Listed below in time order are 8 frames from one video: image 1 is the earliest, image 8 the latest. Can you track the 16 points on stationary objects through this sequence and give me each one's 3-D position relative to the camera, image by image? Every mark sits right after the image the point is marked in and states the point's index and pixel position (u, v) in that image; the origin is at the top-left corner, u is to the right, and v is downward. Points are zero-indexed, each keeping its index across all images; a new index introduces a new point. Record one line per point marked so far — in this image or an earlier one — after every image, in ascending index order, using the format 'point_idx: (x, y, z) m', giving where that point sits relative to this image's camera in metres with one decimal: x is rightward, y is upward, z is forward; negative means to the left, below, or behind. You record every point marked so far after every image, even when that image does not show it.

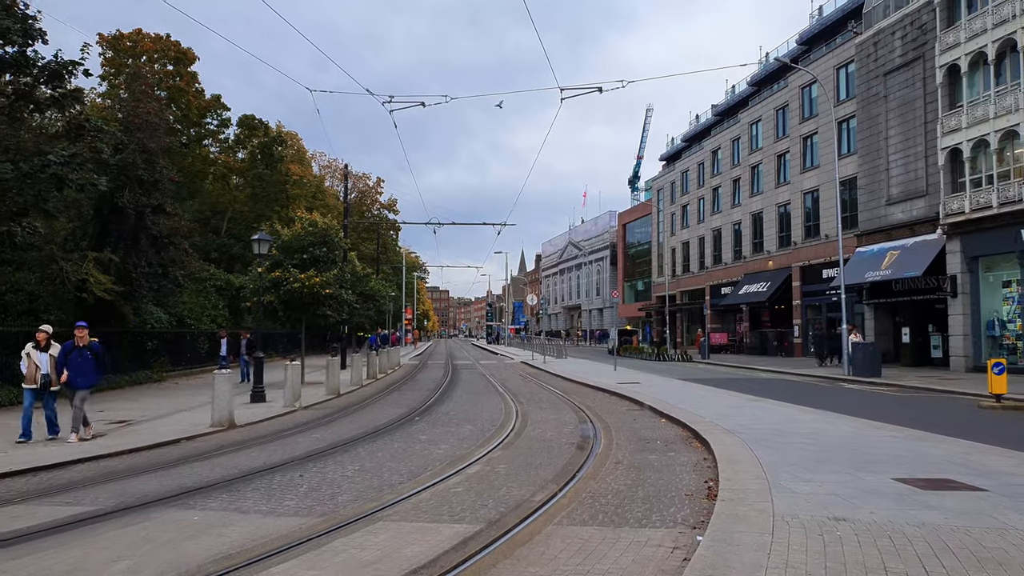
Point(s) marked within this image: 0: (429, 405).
0: (-2.1, -3.0, +16.7) m
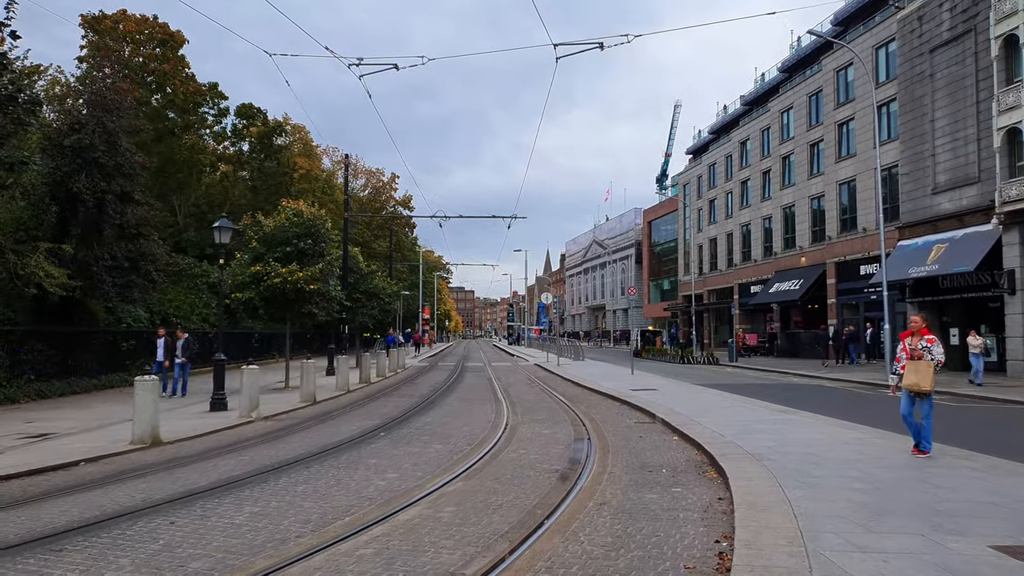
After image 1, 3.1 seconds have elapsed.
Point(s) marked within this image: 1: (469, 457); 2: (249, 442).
0: (-2.4, -2.8, +14.6) m
1: (-0.6, -2.6, +10.1) m
2: (-4.4, -2.6, +11.2) m
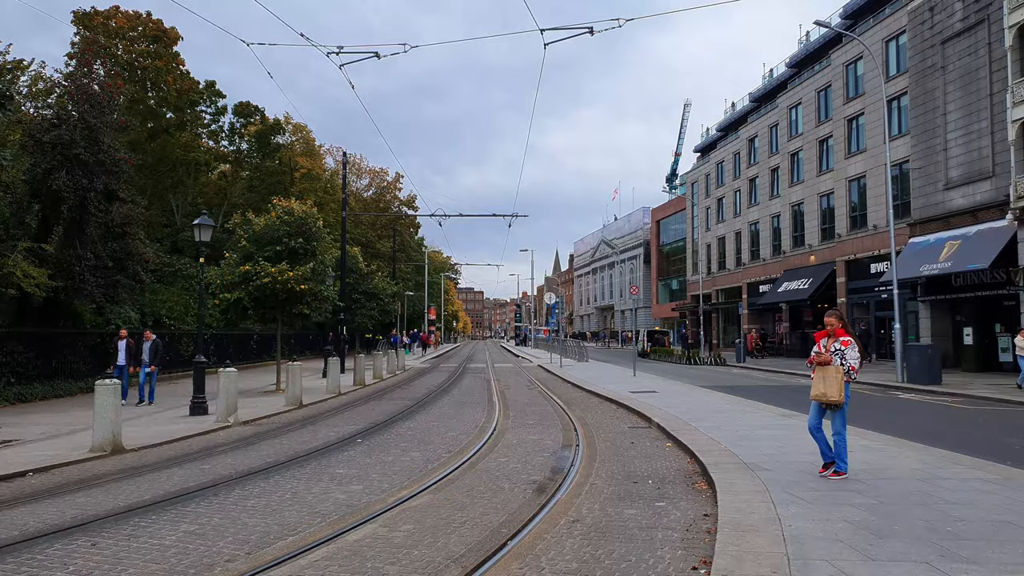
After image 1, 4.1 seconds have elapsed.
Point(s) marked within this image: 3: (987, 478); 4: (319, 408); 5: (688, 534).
0: (-2.6, -2.8, +14.1) m
1: (-0.9, -2.5, +9.5) m
2: (-4.7, -2.6, +10.7) m
3: (+5.4, -2.2, +7.6) m
4: (-4.9, -3.1, +17.0) m
5: (+1.6, -2.2, +6.1) m
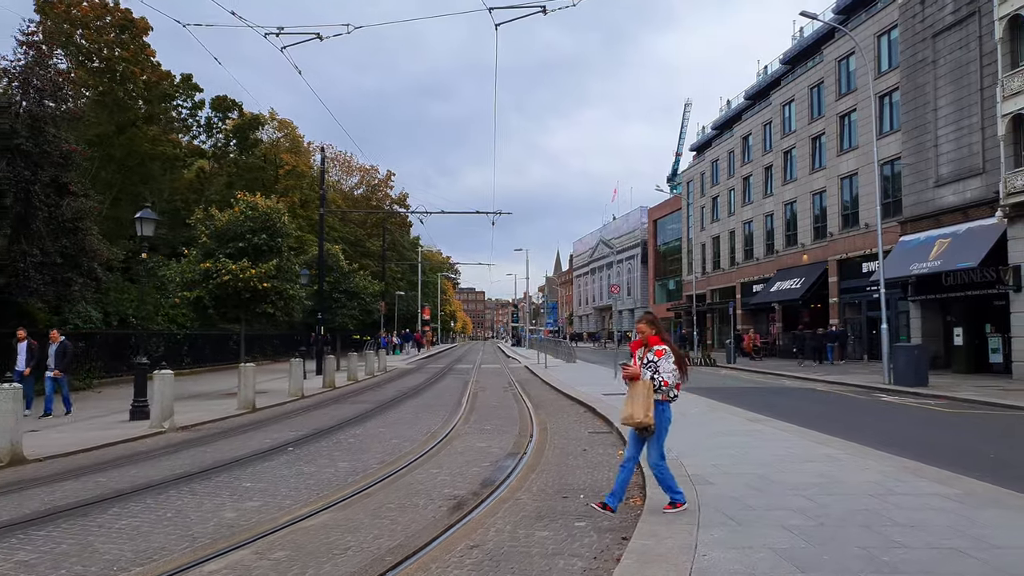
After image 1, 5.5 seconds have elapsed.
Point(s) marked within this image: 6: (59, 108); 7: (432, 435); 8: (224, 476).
0: (-3.5, -2.8, +13.3) m
1: (-1.9, -2.5, +8.8) m
2: (-5.6, -2.5, +10.0) m
3: (+4.5, -2.1, +6.8) m
4: (-5.9, -3.0, +16.3) m
5: (+0.7, -2.2, +5.3) m
6: (-12.3, +4.9, +18.1) m
7: (-1.5, -2.8, +12.6) m
8: (-3.6, -2.4, +8.4) m
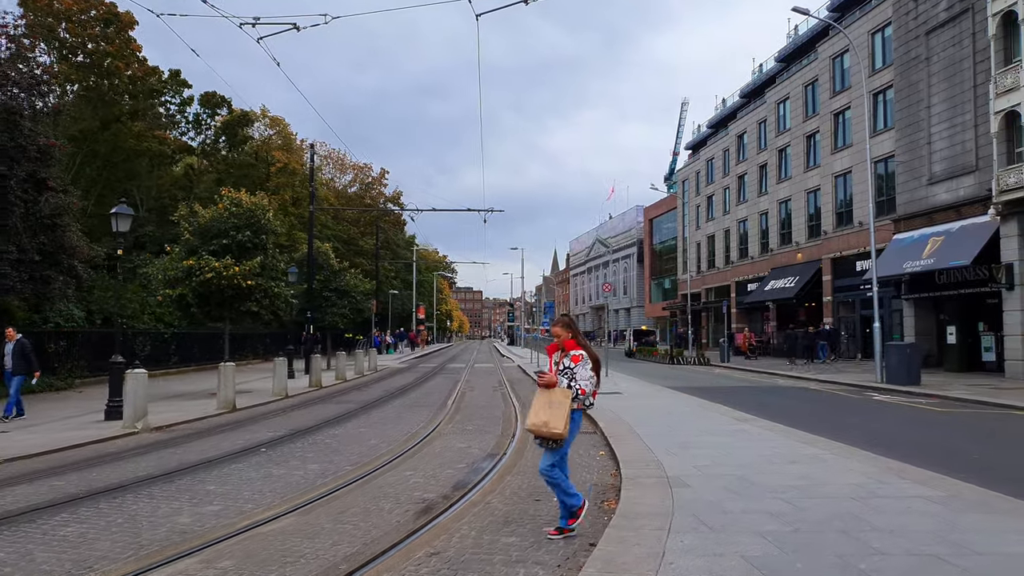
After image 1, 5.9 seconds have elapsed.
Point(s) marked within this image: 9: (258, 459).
0: (-3.9, -2.7, +13.1) m
1: (-2.2, -2.5, +8.5) m
2: (-6.0, -2.5, +9.7) m
3: (+4.1, -2.1, +6.6) m
4: (-6.2, -3.0, +16.0) m
5: (+0.3, -2.2, +5.1) m
6: (-12.6, +4.9, +17.8) m
7: (-1.9, -2.7, +12.3) m
8: (-4.0, -2.3, +8.2) m
9: (-3.7, -2.5, +9.7) m
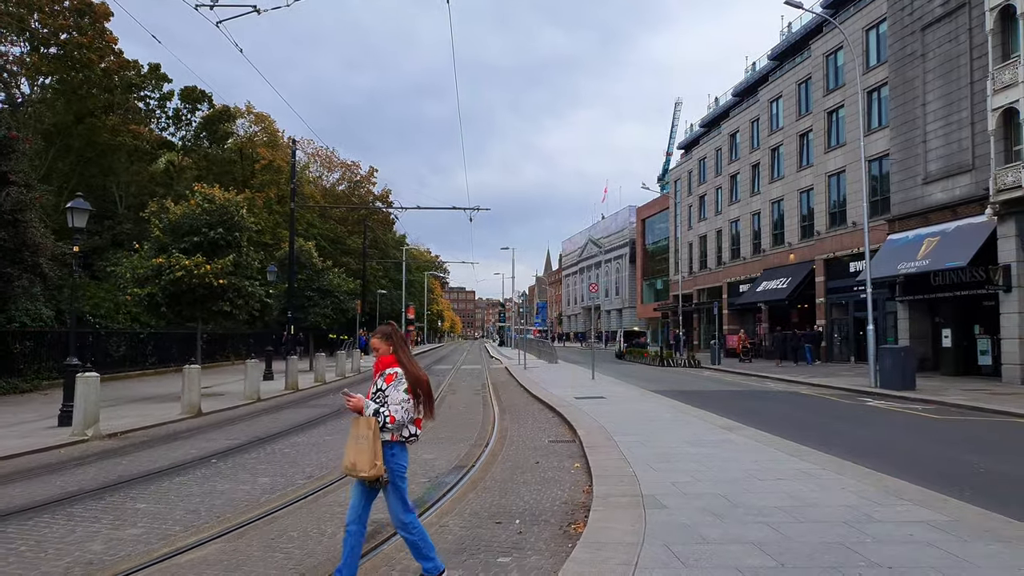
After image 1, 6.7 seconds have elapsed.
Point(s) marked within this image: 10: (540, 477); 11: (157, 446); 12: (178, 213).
0: (-4.3, -2.7, +12.4) m
1: (-2.6, -2.4, +7.8) m
2: (-6.4, -2.5, +8.9) m
3: (+3.7, -2.1, +5.9) m
4: (-6.7, -2.9, +15.3) m
5: (0.0, -2.1, +4.4) m
6: (-13.1, +5.0, +17.0) m
7: (-2.3, -2.7, +11.6) m
8: (-4.4, -2.3, +7.4) m
9: (-4.1, -2.5, +9.0) m
10: (+0.4, -2.5, +8.6) m
11: (-6.0, -2.7, +11.4) m
12: (-9.9, +2.2, +19.9) m
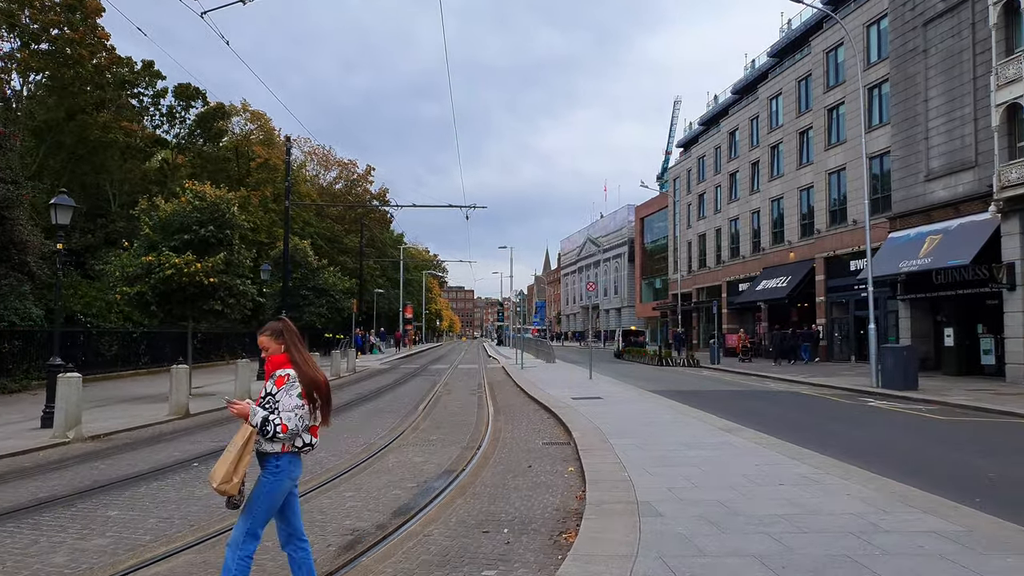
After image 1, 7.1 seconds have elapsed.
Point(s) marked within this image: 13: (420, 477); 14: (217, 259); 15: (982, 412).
0: (-4.4, -2.7, +12.0) m
1: (-2.7, -2.4, +7.5) m
2: (-6.5, -2.4, +8.6) m
3: (+3.6, -2.1, +5.6) m
4: (-6.8, -2.9, +15.0) m
5: (-0.2, -2.1, +4.1) m
6: (-13.2, +5.0, +16.7) m
7: (-2.4, -2.7, +11.3) m
8: (-4.5, -2.3, +7.1) m
9: (-4.2, -2.4, +8.6) m
10: (+0.3, -2.4, +8.3) m
11: (-6.1, -2.7, +11.1) m
12: (-10.1, +2.3, +19.5) m
13: (-1.2, -2.5, +8.8) m
14: (-8.4, +0.8, +19.0) m
15: (+11.3, -3.0, +16.1) m
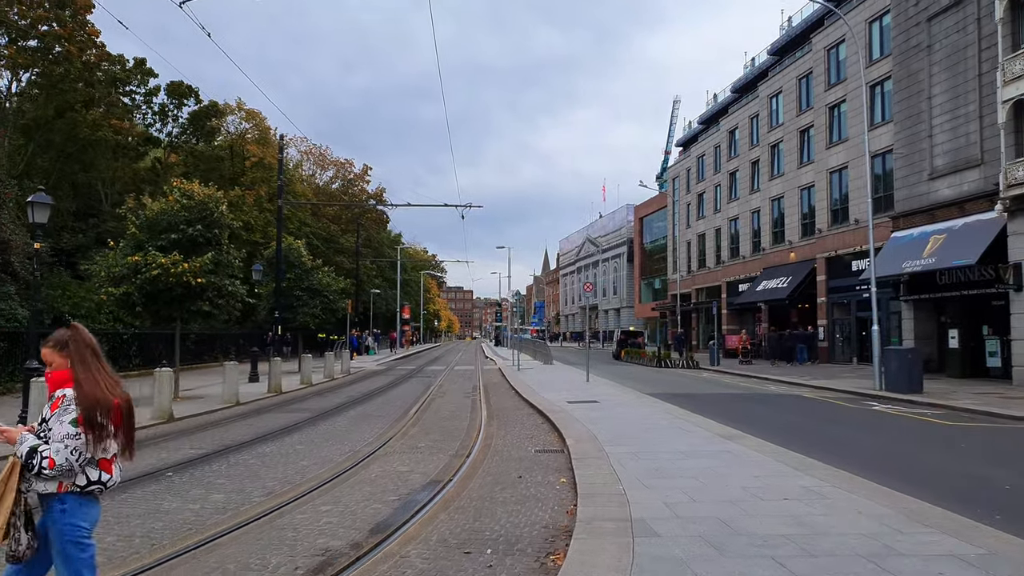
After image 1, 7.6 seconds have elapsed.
0: (-4.6, -2.7, +11.6) m
1: (-2.9, -2.4, +7.1) m
2: (-6.6, -2.4, +8.2) m
3: (+3.5, -2.1, +5.2) m
4: (-6.9, -2.9, +14.5) m
5: (-0.3, -2.1, +3.6) m
6: (-13.4, +5.0, +16.2) m
7: (-2.6, -2.7, +10.8) m
8: (-4.6, -2.3, +6.7) m
9: (-4.4, -2.4, +8.2) m
10: (+0.1, -2.4, +7.8) m
11: (-6.3, -2.7, +10.6) m
12: (-10.2, +2.3, +19.1) m
13: (-1.3, -2.5, +8.3) m
14: (-8.6, +0.8, +18.6) m
15: (+11.2, -3.0, +15.6) m
